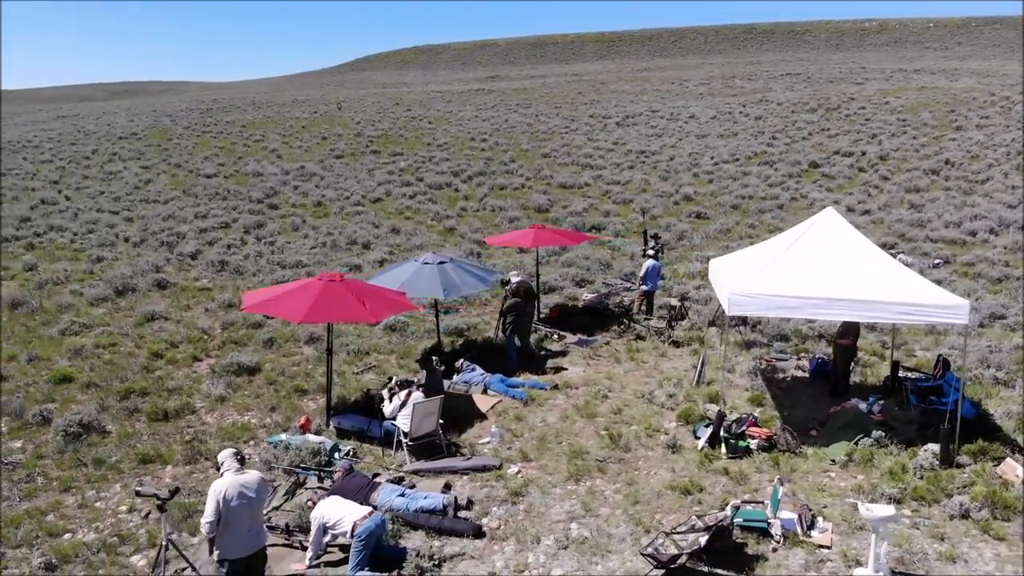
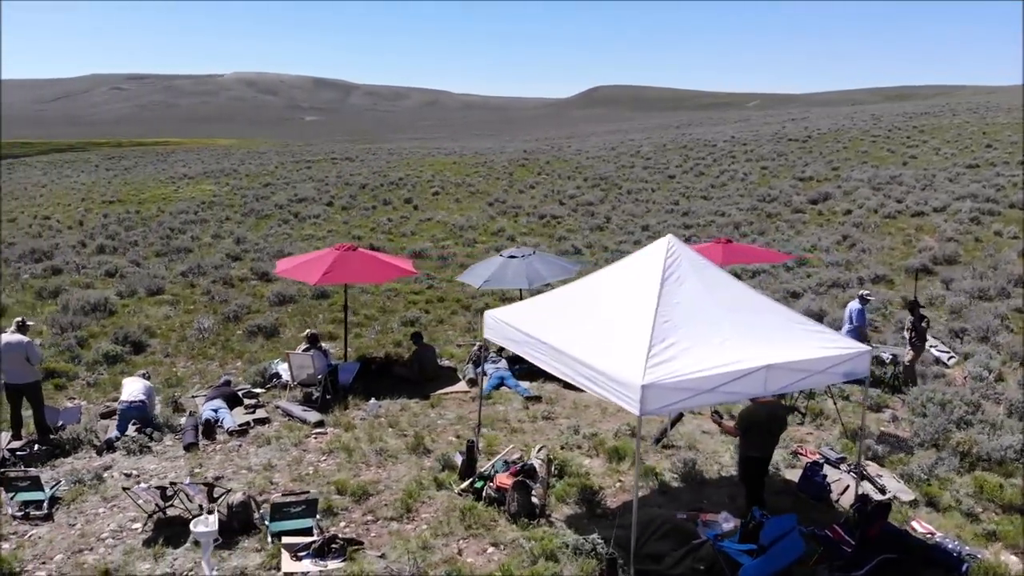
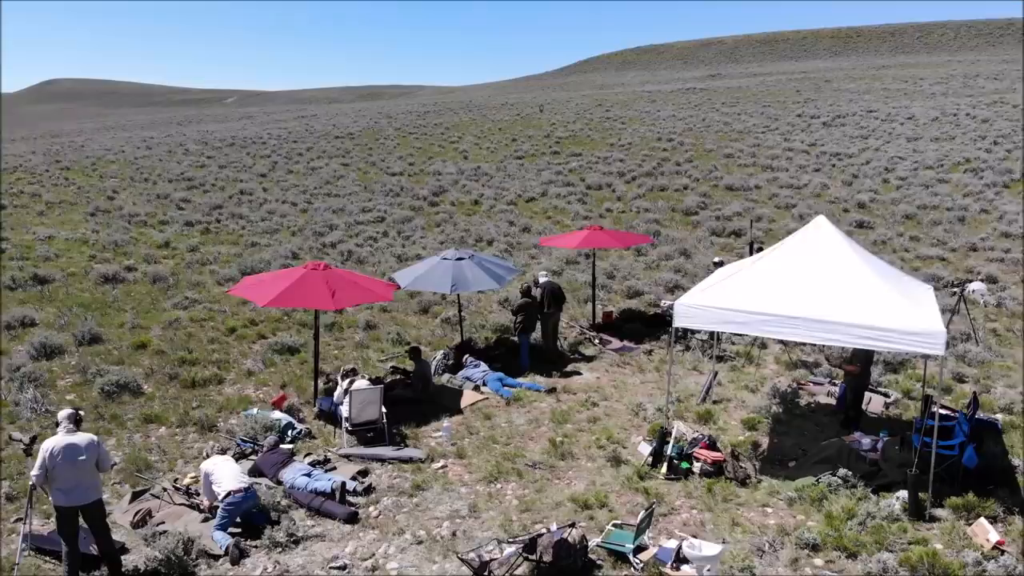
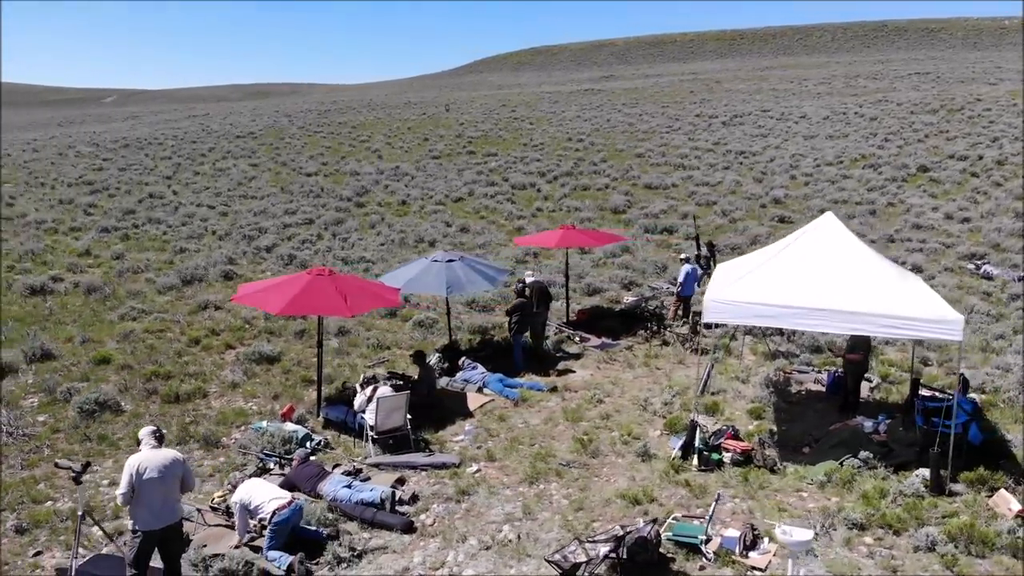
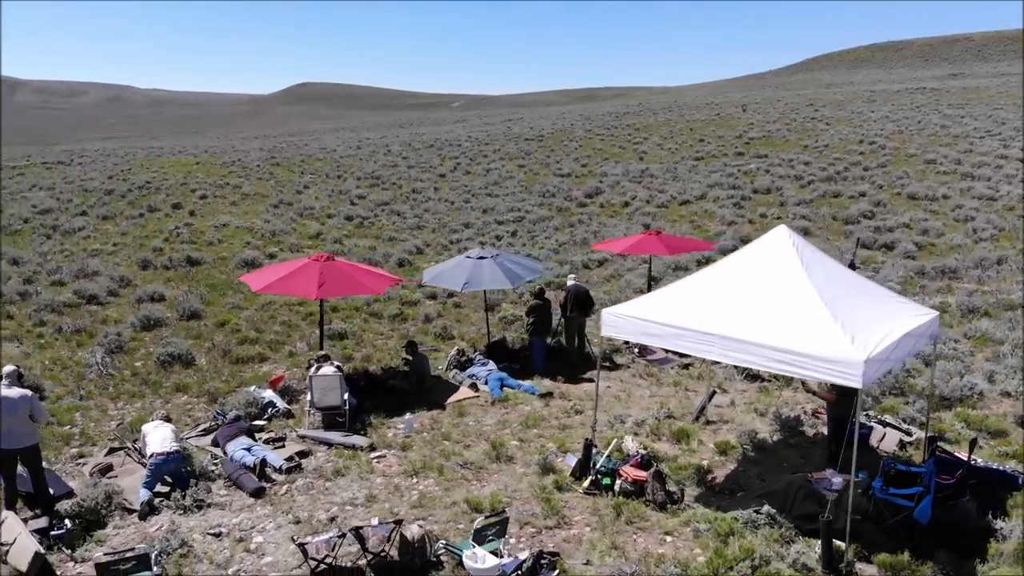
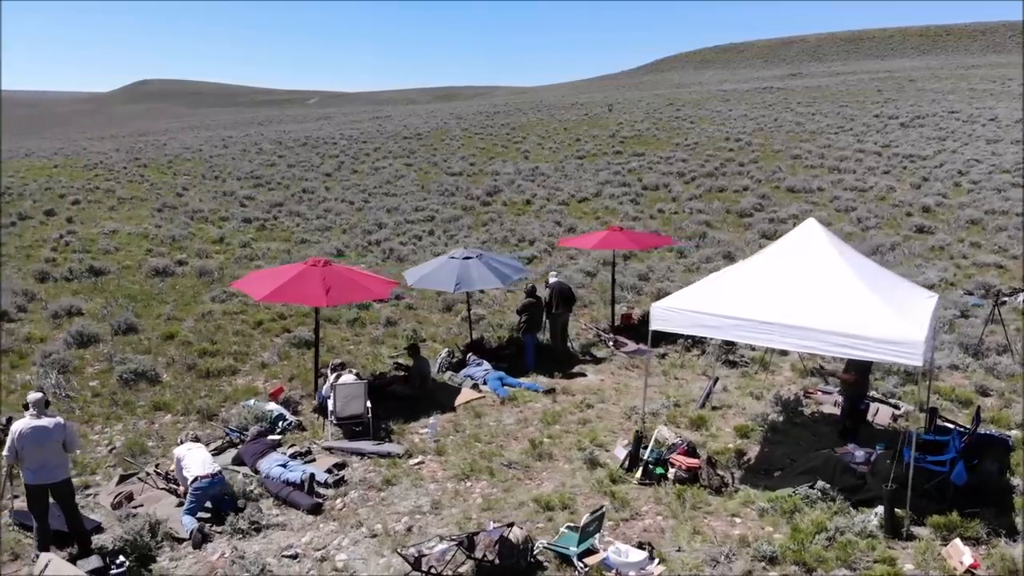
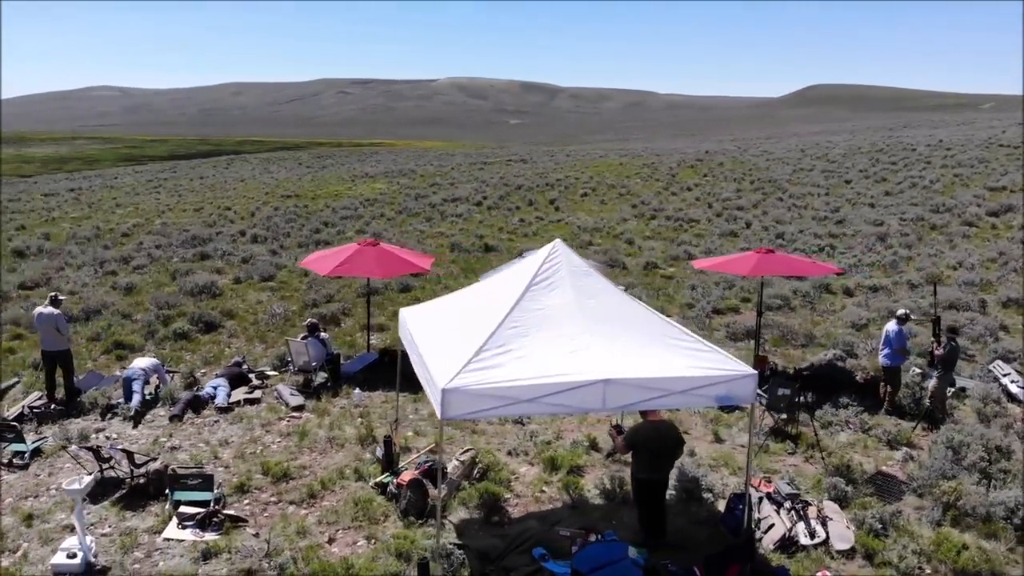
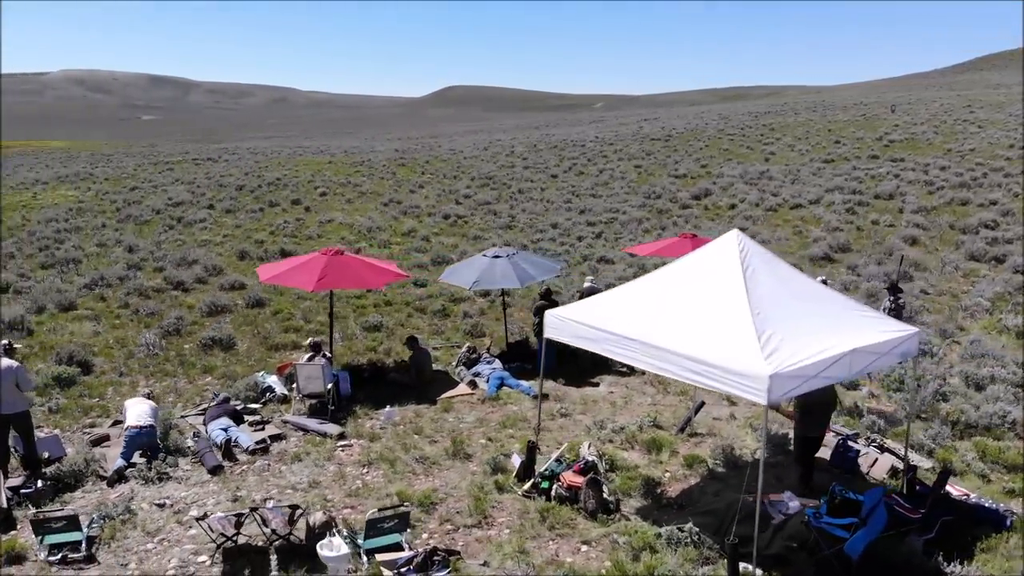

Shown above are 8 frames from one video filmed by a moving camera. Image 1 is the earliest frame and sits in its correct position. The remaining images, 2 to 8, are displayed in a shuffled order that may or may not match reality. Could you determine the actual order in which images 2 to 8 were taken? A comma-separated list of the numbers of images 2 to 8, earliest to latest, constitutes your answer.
4, 3, 6, 5, 8, 2, 7
